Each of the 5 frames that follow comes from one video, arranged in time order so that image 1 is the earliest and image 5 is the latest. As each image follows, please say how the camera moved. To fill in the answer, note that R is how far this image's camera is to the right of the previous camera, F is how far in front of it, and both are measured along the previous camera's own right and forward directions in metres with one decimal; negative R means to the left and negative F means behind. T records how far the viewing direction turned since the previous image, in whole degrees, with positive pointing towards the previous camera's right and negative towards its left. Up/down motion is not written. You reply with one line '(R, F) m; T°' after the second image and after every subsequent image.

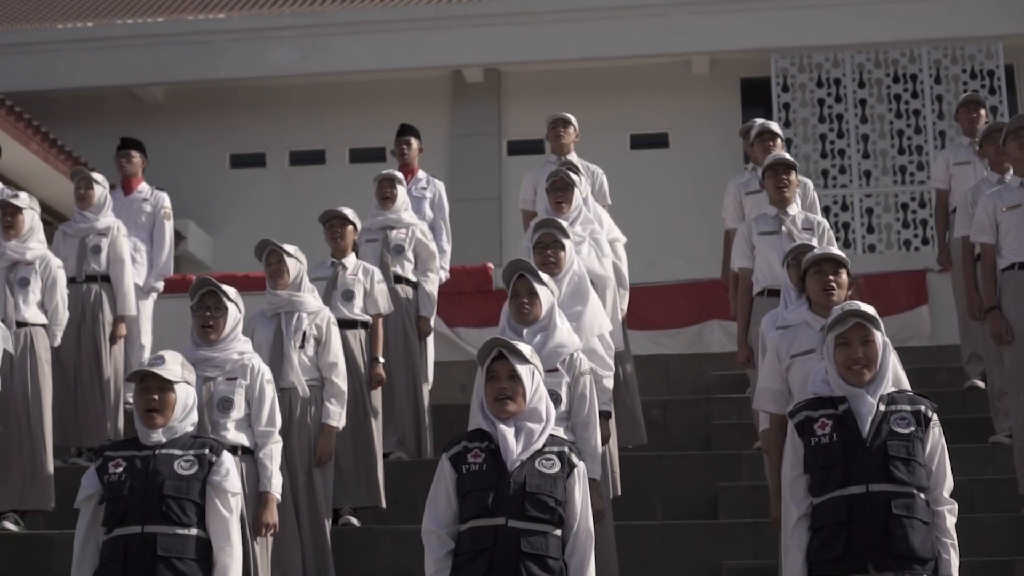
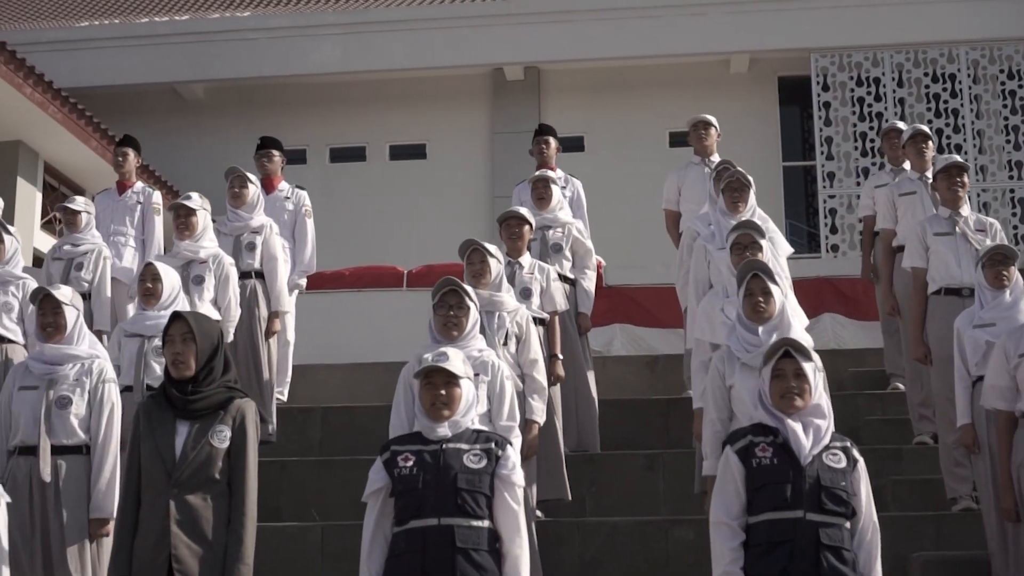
(-1.1, -0.1) m; +1°
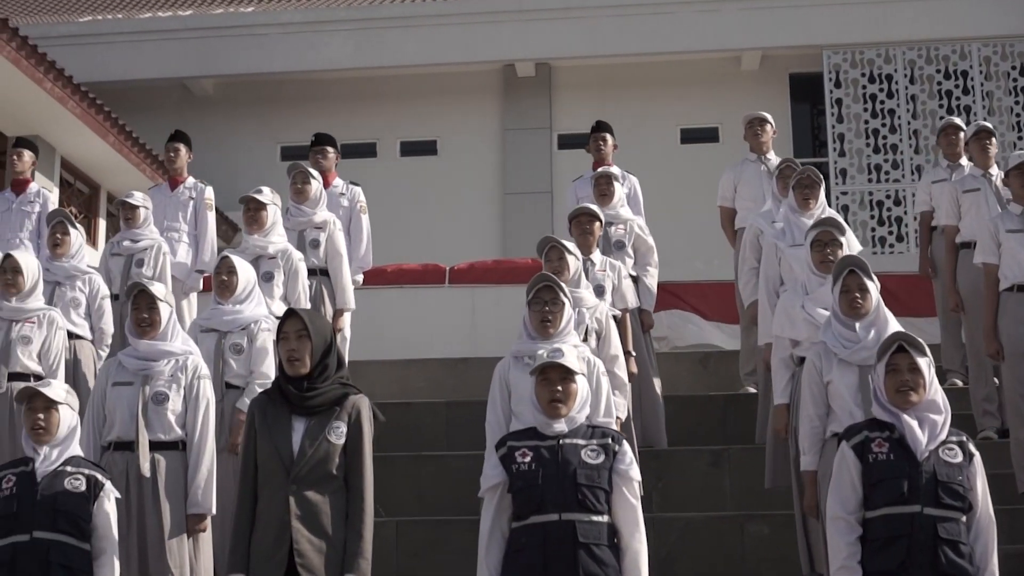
(-0.5, 0.0) m; +1°
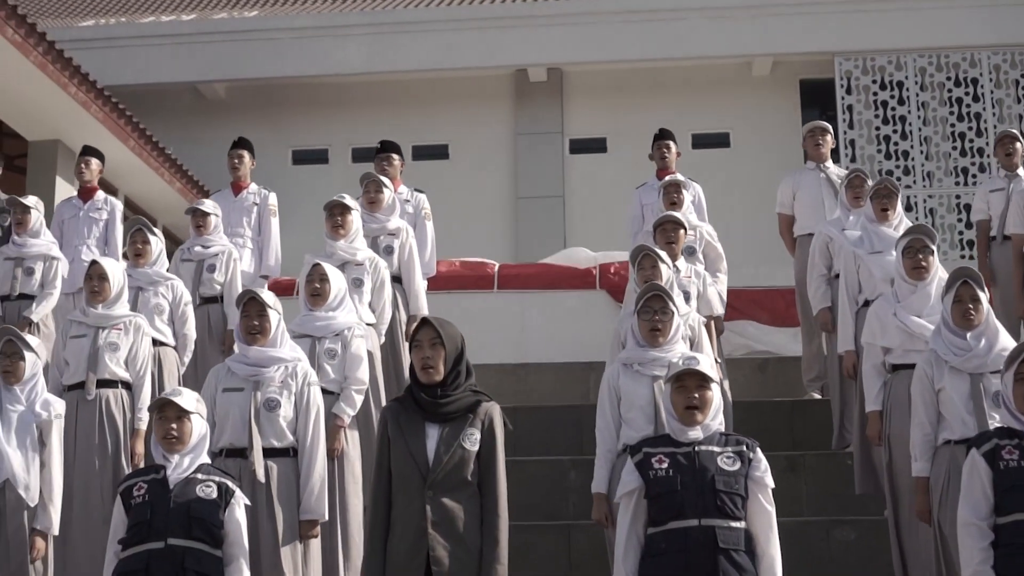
(-0.6, -0.1) m; +1°
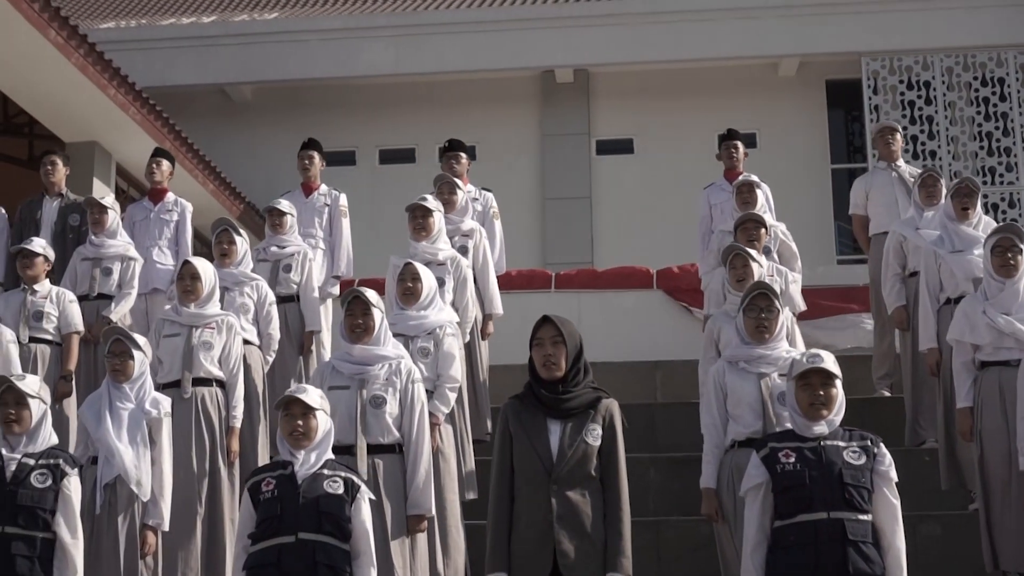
(-0.5, -0.1) m; 0°
